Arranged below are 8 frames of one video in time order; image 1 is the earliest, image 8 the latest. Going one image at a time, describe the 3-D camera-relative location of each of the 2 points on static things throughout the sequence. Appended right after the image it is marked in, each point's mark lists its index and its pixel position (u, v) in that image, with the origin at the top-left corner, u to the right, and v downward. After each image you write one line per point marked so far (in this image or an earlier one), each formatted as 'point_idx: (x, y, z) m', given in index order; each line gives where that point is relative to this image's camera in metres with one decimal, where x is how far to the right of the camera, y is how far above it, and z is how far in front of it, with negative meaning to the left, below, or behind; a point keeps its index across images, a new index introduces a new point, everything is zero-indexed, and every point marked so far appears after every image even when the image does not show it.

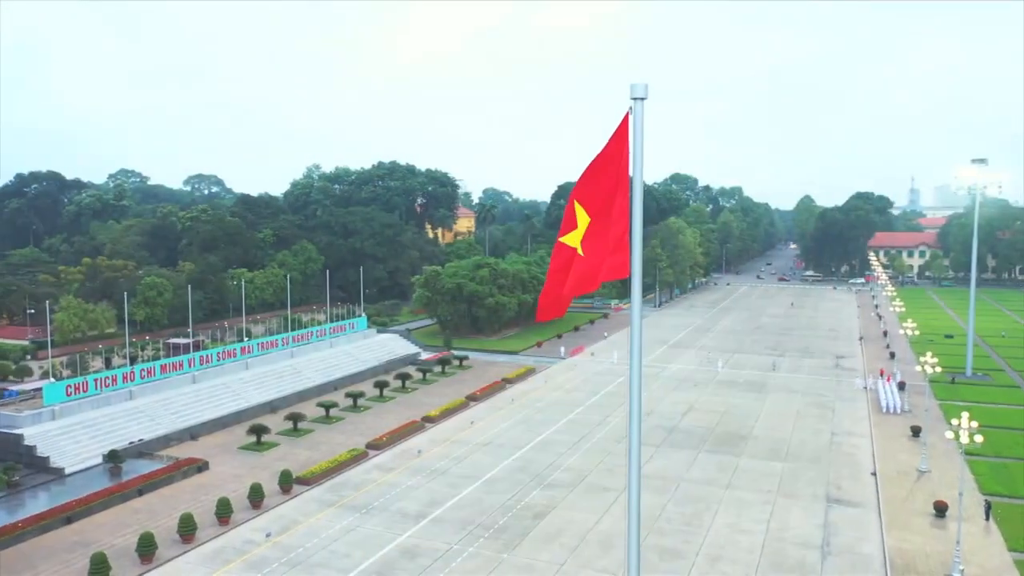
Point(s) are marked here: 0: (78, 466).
0: (-10.4, -4.2, +19.6) m
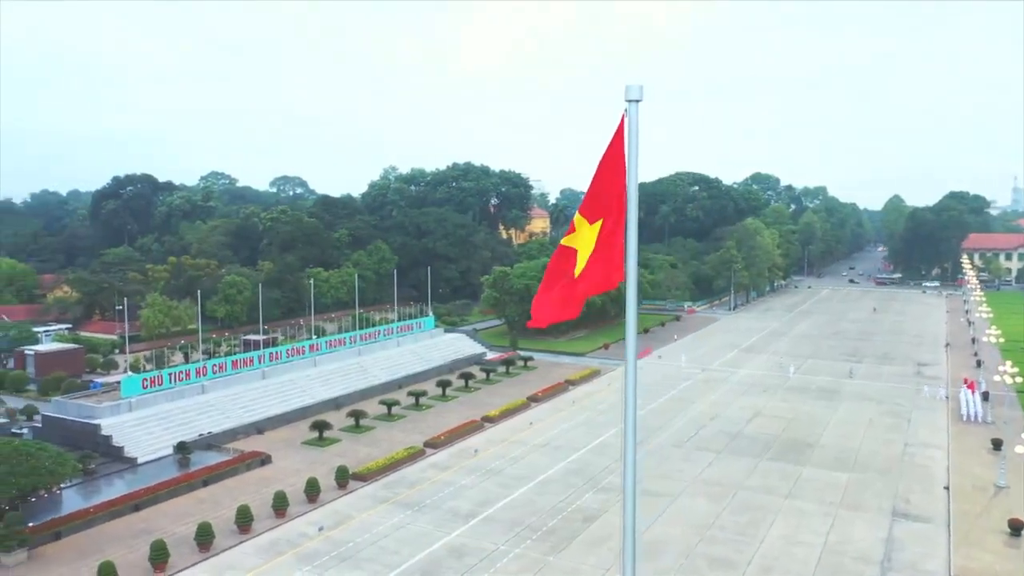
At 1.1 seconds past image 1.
0: (-9.0, -4.2, +20.5) m
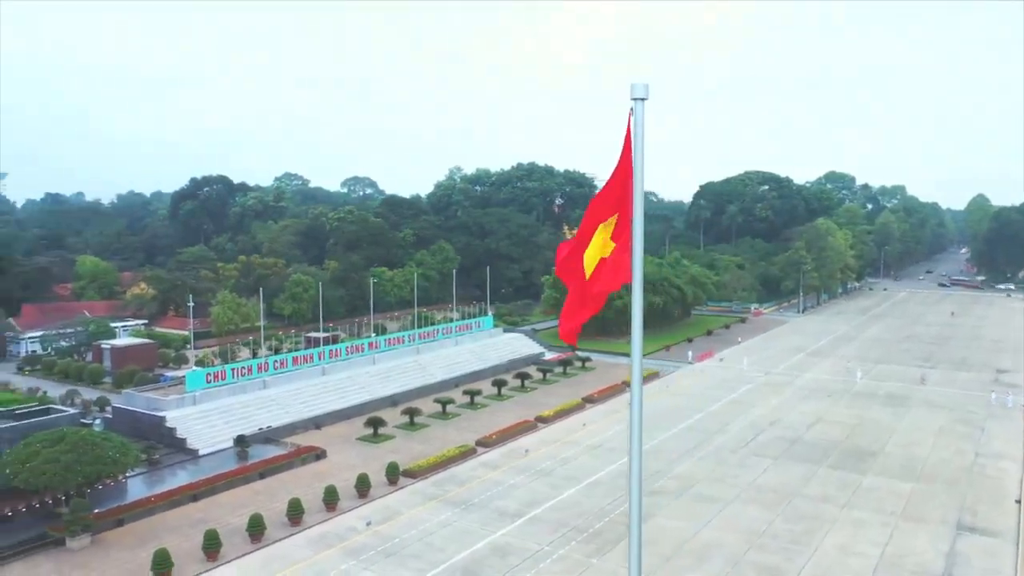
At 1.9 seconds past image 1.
0: (-7.8, -4.1, +21.2) m
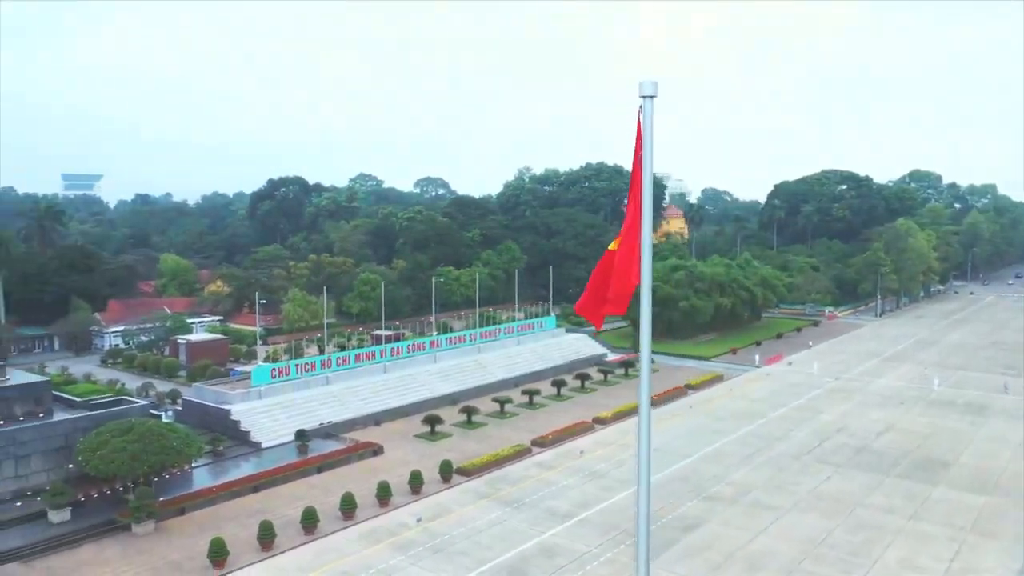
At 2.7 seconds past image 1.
0: (-6.3, -4.1, +21.8) m
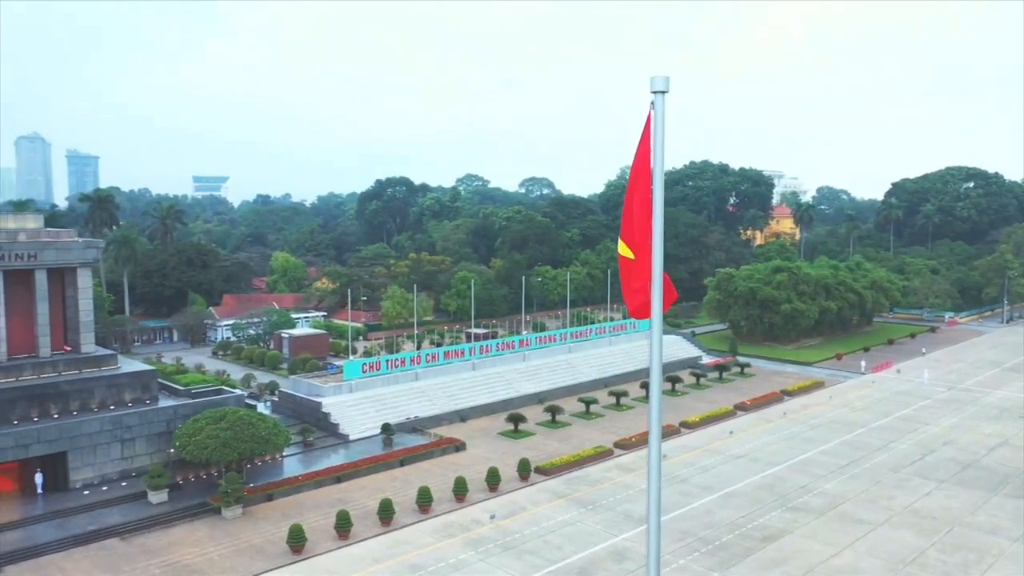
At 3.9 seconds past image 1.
0: (-4.1, -4.0, +22.5) m
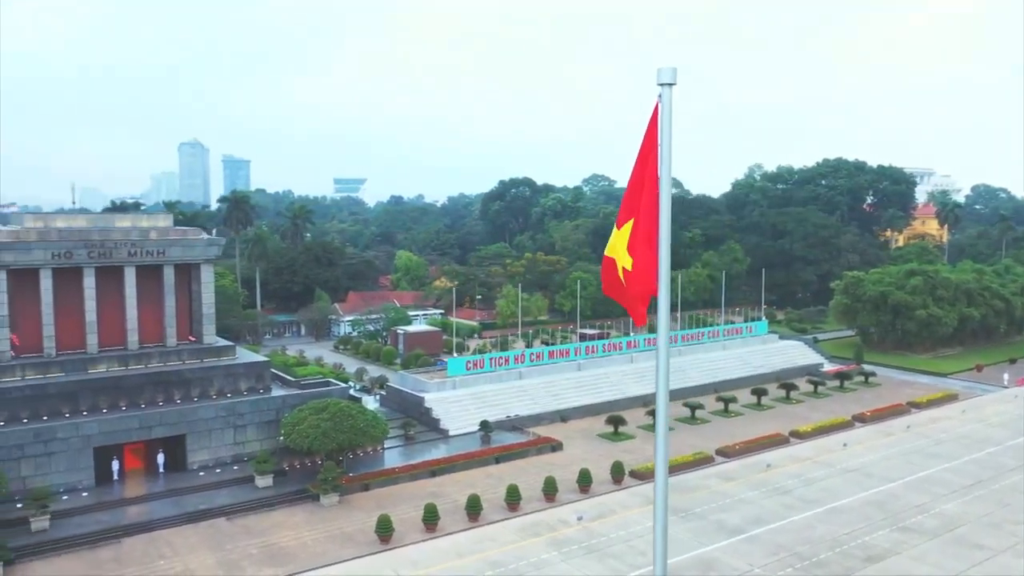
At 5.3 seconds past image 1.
0: (-1.4, -3.9, +22.9) m
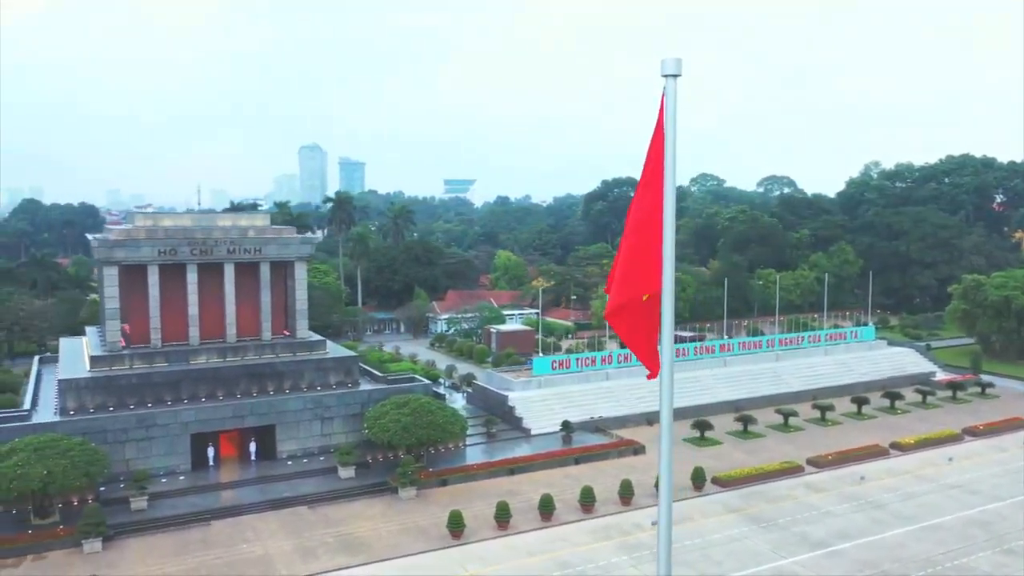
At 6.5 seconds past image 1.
0: (+0.9, -3.9, +22.9) m
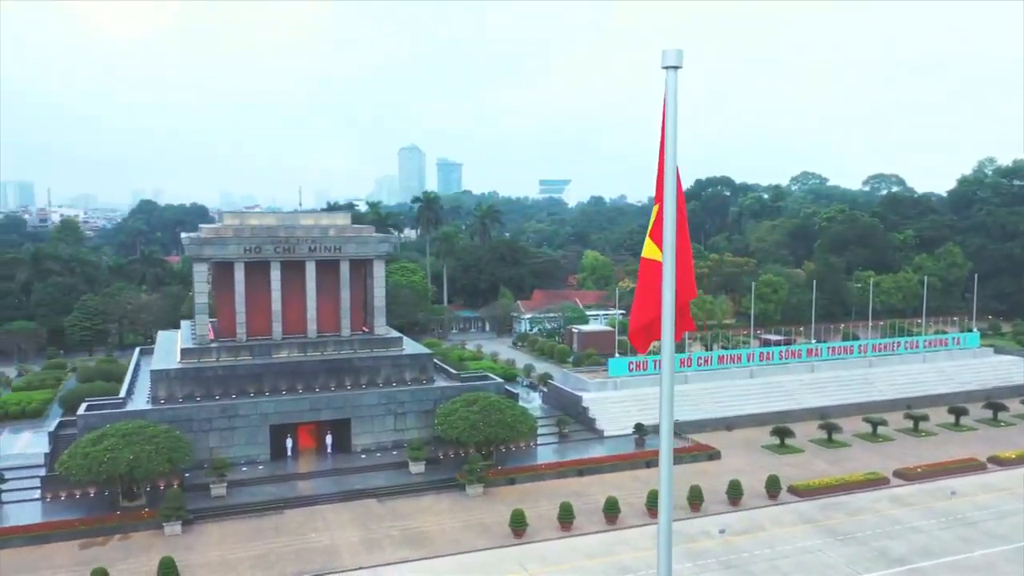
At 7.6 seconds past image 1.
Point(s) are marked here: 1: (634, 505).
0: (+2.9, -3.9, +22.6) m
1: (+2.6, -4.6, +17.5) m
